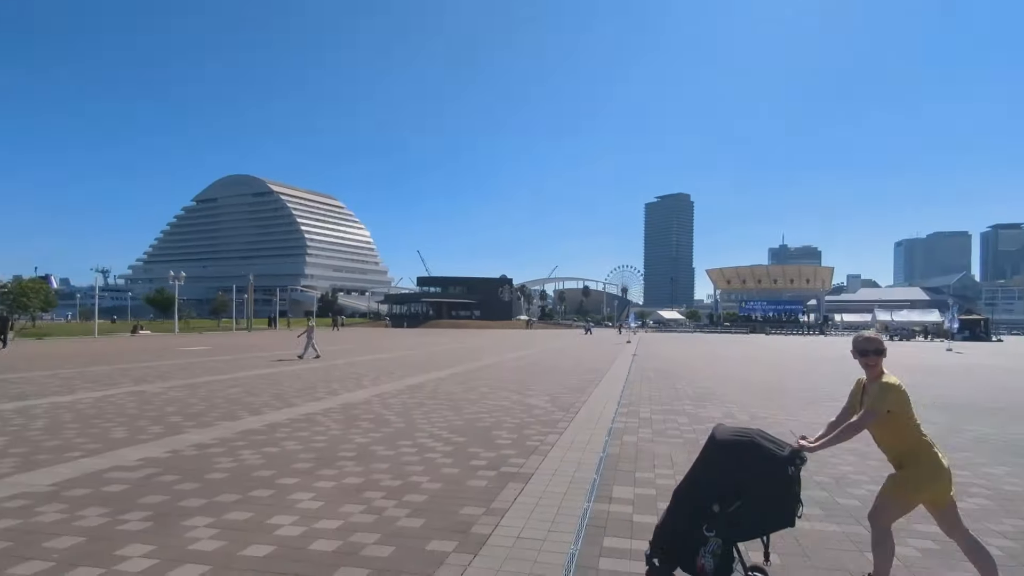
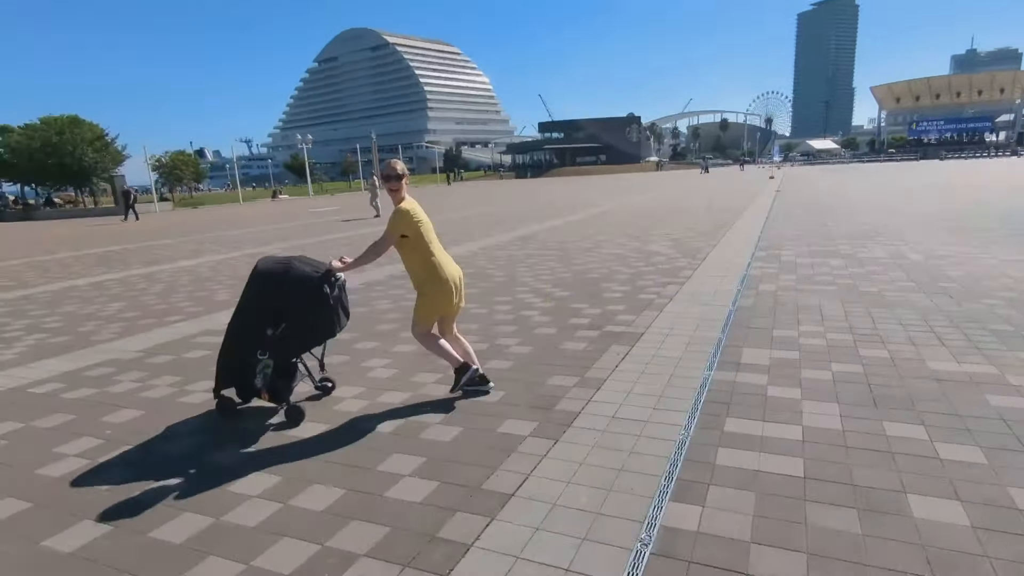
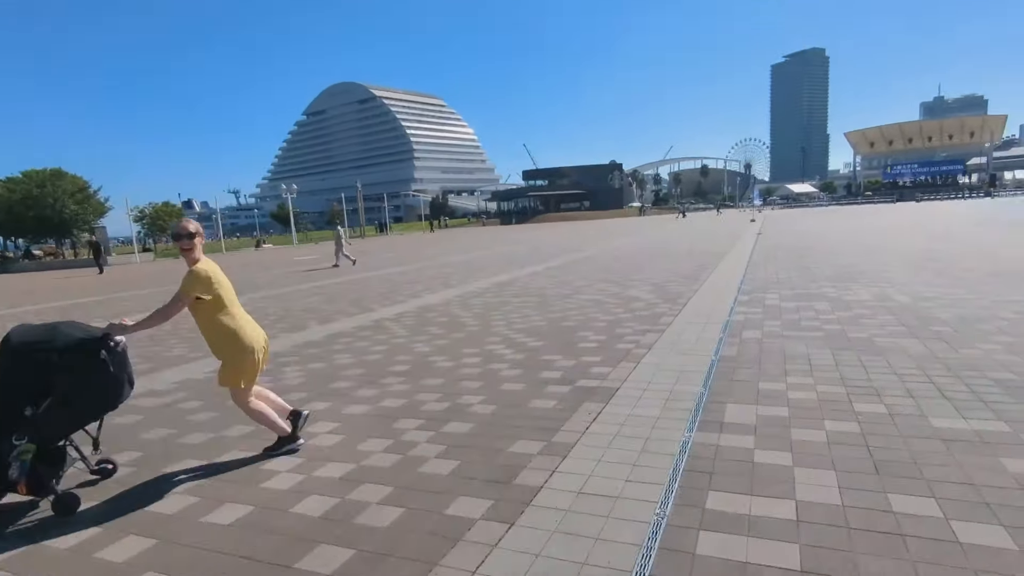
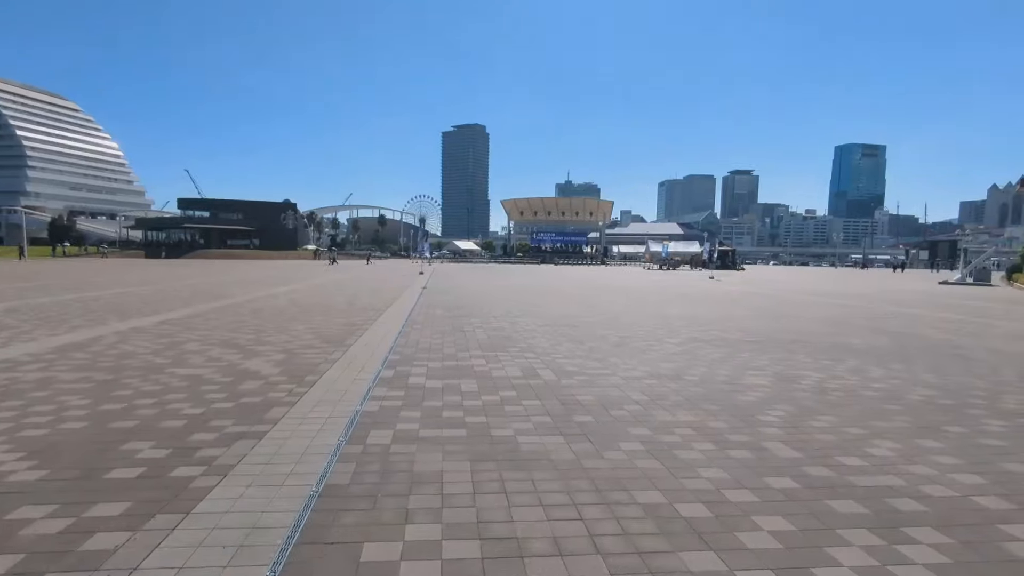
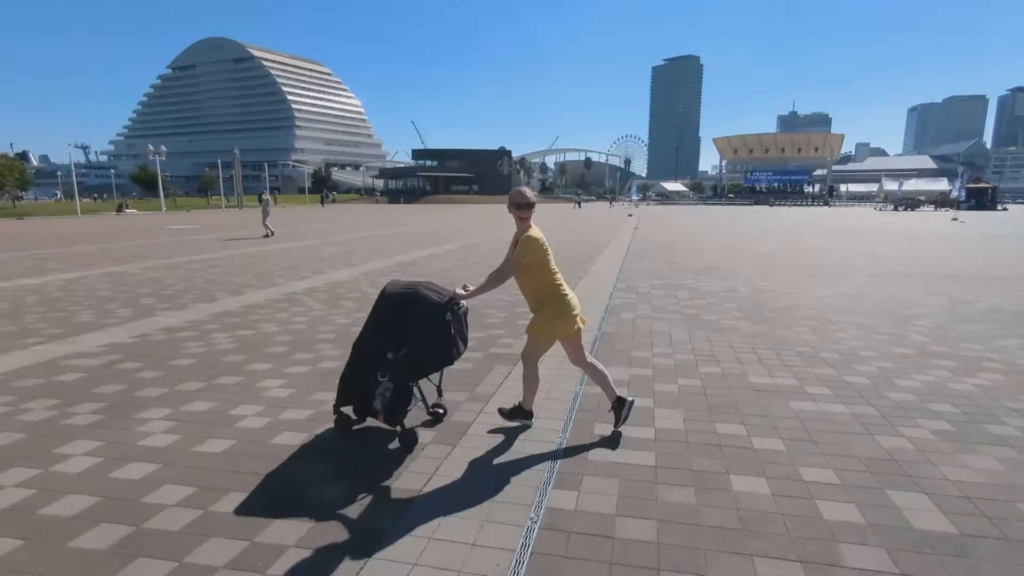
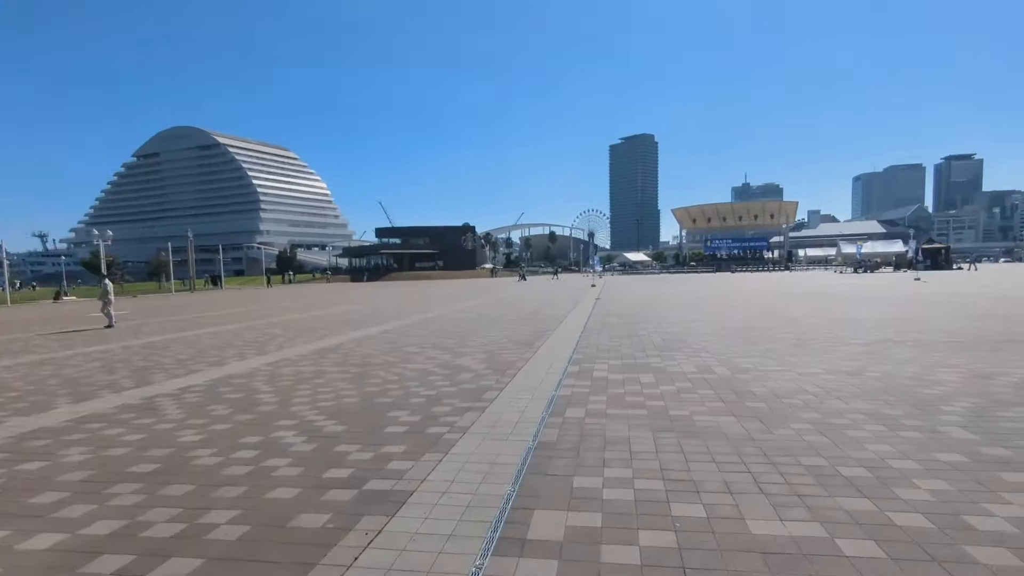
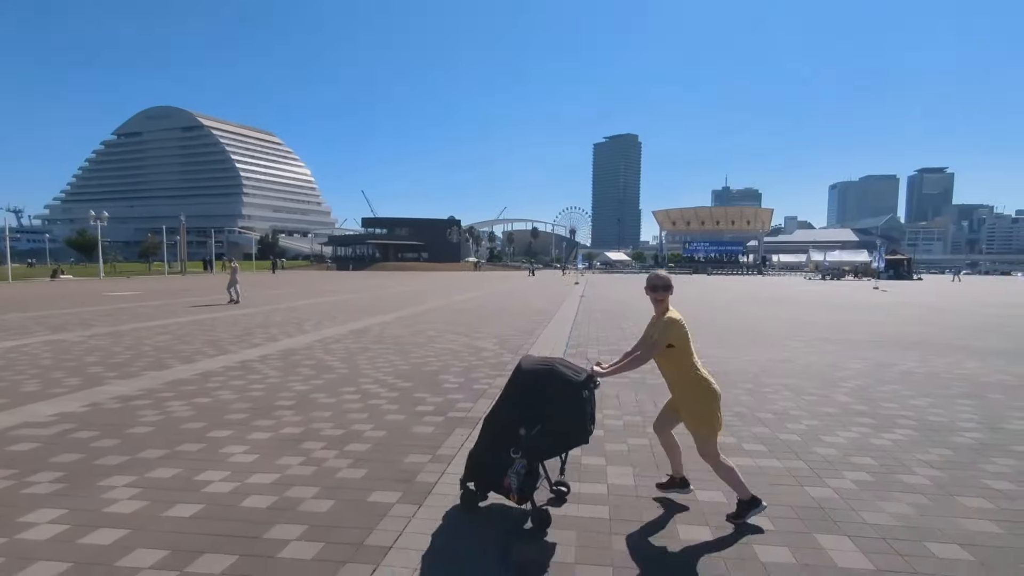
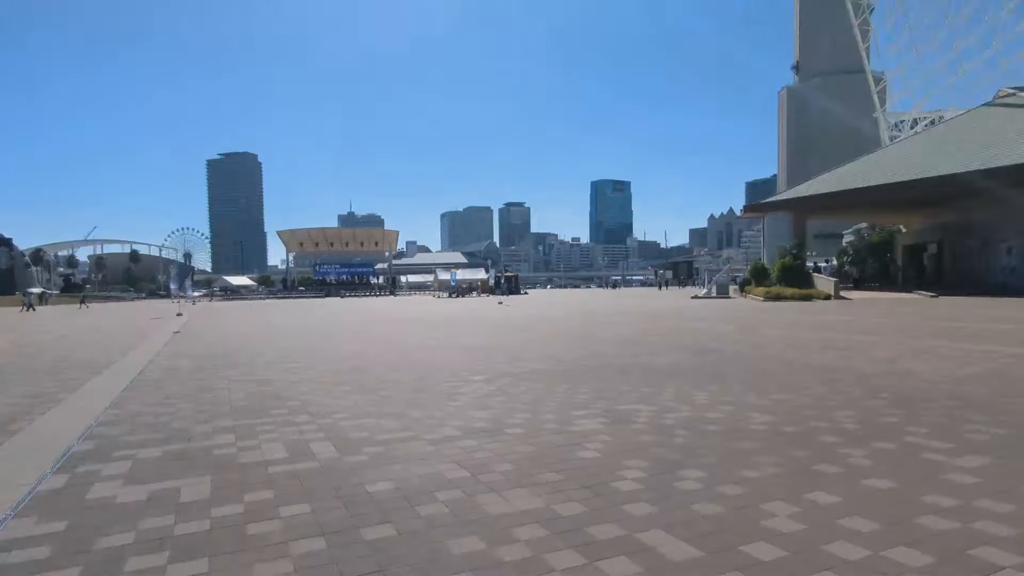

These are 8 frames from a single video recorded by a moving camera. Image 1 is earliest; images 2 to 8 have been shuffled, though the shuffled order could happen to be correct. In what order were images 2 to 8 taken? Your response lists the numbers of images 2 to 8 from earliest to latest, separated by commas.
7, 5, 2, 3, 6, 4, 8
